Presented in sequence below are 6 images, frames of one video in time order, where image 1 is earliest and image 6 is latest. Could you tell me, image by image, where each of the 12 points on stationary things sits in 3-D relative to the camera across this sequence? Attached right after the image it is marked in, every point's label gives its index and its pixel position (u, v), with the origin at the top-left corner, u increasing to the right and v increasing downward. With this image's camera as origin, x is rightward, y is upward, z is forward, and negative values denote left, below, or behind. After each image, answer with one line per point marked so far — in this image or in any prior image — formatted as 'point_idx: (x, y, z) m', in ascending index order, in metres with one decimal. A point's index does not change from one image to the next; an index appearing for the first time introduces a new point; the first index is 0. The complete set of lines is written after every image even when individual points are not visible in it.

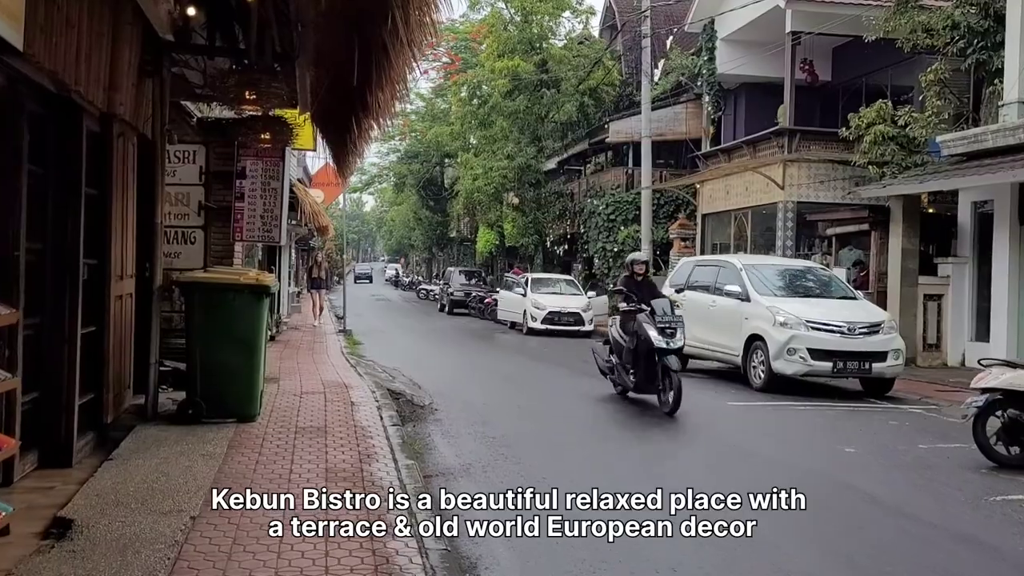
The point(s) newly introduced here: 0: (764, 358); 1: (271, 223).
0: (+3.2, -0.9, +11.2) m
1: (-2.7, +0.7, +9.8) m
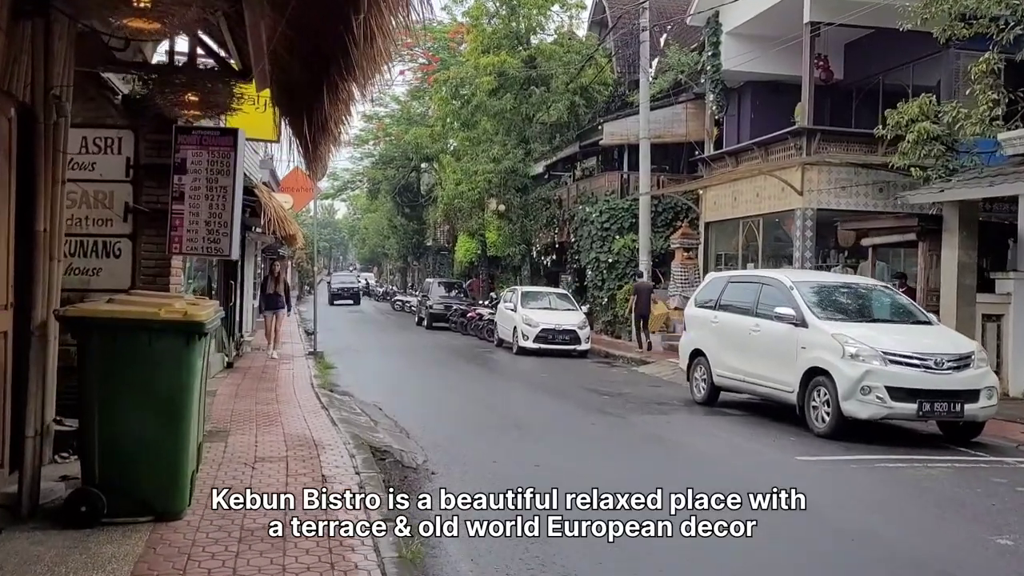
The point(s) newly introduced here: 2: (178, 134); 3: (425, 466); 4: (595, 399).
0: (+3.3, -1.2, +9.2) m
1: (-2.5, +0.5, +7.6) m
2: (-2.9, +1.3, +7.6) m
3: (-0.8, -1.6, +7.8) m
4: (+1.2, -1.6, +12.5) m
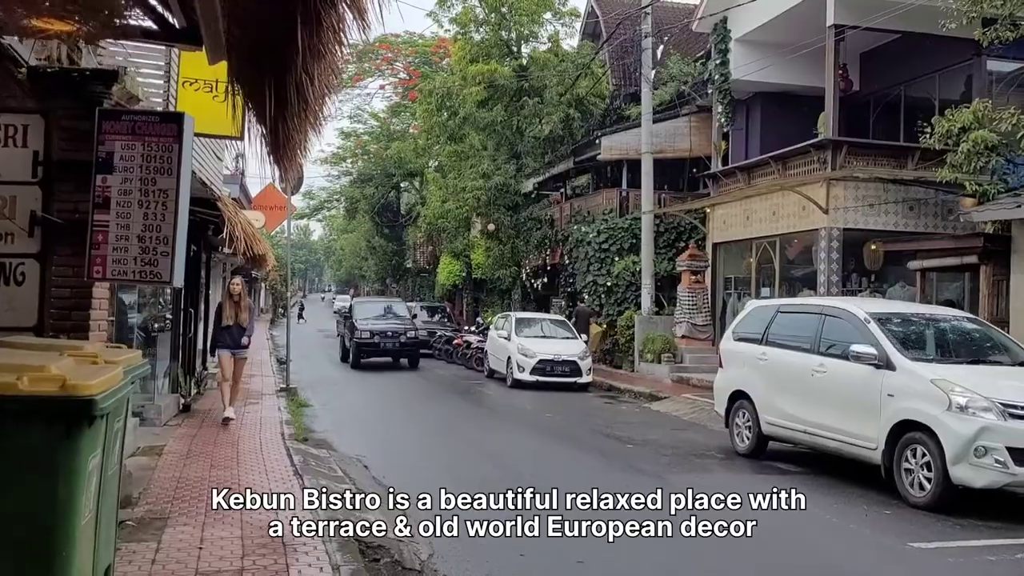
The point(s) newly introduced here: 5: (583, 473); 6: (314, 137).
0: (+3.5, -1.4, +7.4) m
1: (-2.3, +0.3, +5.7) m
2: (-2.6, +1.1, +5.7) m
3: (-0.6, -1.8, +5.9) m
4: (+1.3, -1.9, +10.6) m
5: (+0.8, -1.9, +9.0) m
6: (-1.3, +1.0, +5.7) m
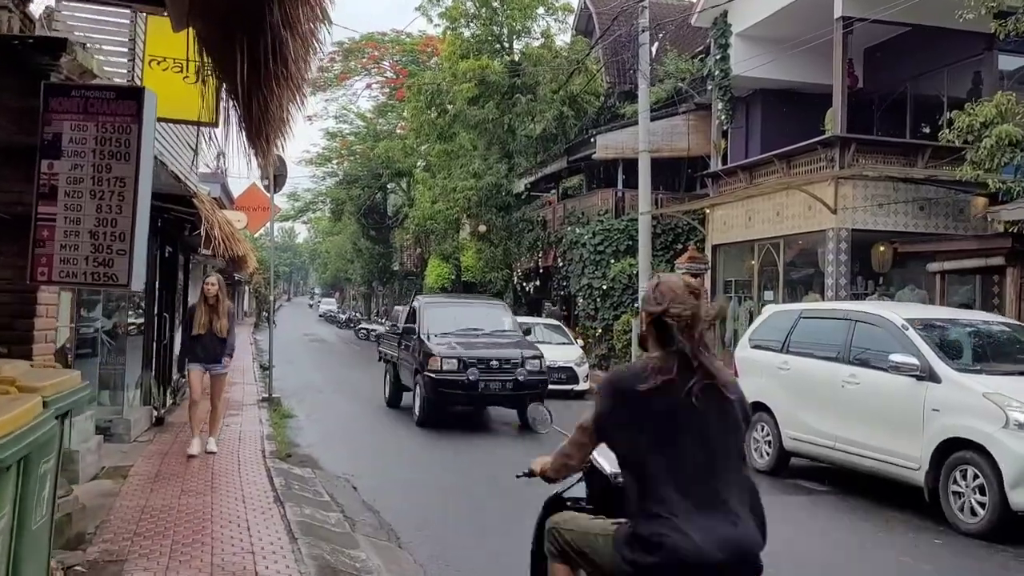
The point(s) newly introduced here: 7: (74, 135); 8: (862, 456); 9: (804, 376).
0: (+3.6, -1.5, +6.7) m
1: (-2.2, +0.2, +4.9) m
2: (-2.5, +1.1, +4.9) m
3: (-0.5, -1.9, +5.1) m
4: (+1.3, -2.0, +9.8) m
5: (+0.8, -1.9, +8.3) m
6: (-1.2, +1.0, +4.9) m
7: (-2.4, +0.8, +4.8) m
8: (+3.1, -1.5, +7.9) m
9: (+2.9, -0.9, +8.7) m
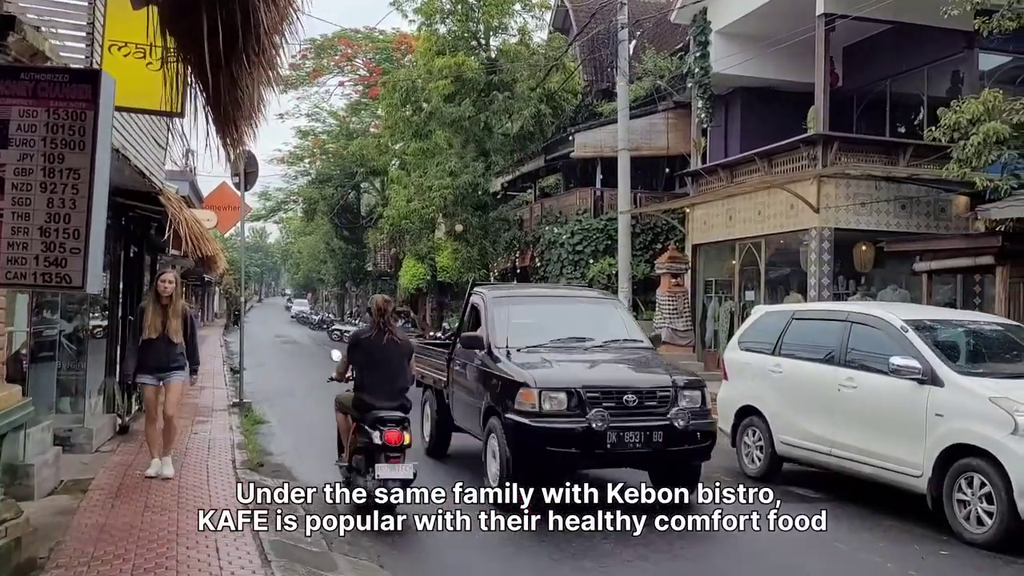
0: (+3.5, -1.5, +6.4) m
1: (-2.2, +0.2, +4.4) m
2: (-2.6, +1.0, +4.4) m
3: (-0.5, -1.9, +4.7) m
4: (+1.1, -2.0, +9.5) m
5: (+0.6, -2.0, +7.9) m
6: (-1.2, +1.0, +4.5) m
7: (-2.5, +0.8, +4.4) m
8: (+3.0, -1.5, +7.6) m
9: (+2.7, -0.9, +8.4) m
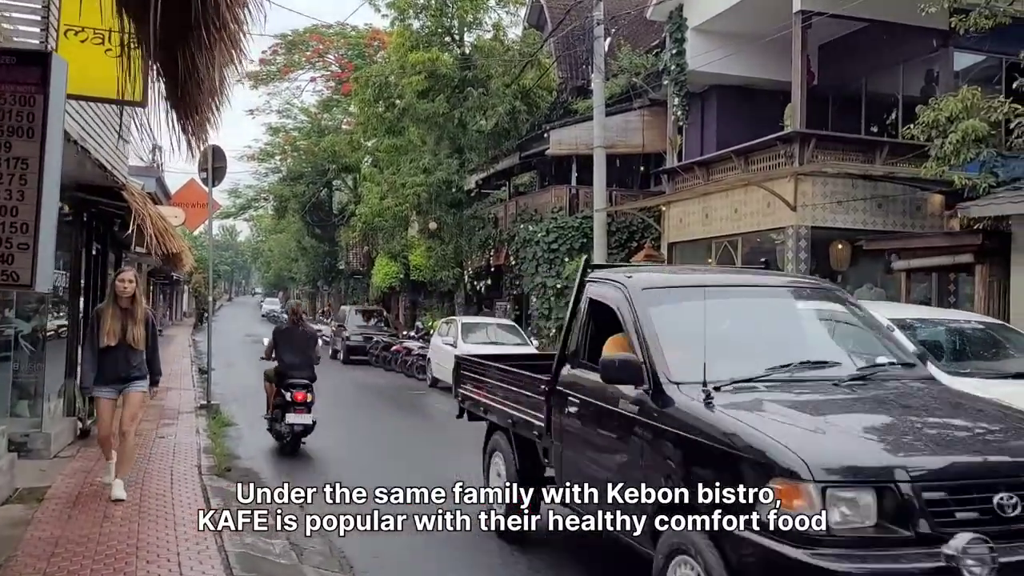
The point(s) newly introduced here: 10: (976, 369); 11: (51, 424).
0: (+3.3, -1.5, +6.3) m
1: (-2.3, +0.2, +4.1) m
2: (-2.7, +1.0, +4.1) m
3: (-0.6, -1.9, +4.5) m
4: (+0.9, -2.0, +9.3) m
5: (+0.5, -1.9, +7.7) m
6: (-1.3, +1.0, +4.2) m
7: (-2.5, +0.8, +4.1) m
8: (+2.8, -1.5, +7.5) m
9: (+2.5, -0.8, +8.3) m
10: (+3.7, -0.6, +7.0) m
11: (-4.7, -1.4, +9.0) m
